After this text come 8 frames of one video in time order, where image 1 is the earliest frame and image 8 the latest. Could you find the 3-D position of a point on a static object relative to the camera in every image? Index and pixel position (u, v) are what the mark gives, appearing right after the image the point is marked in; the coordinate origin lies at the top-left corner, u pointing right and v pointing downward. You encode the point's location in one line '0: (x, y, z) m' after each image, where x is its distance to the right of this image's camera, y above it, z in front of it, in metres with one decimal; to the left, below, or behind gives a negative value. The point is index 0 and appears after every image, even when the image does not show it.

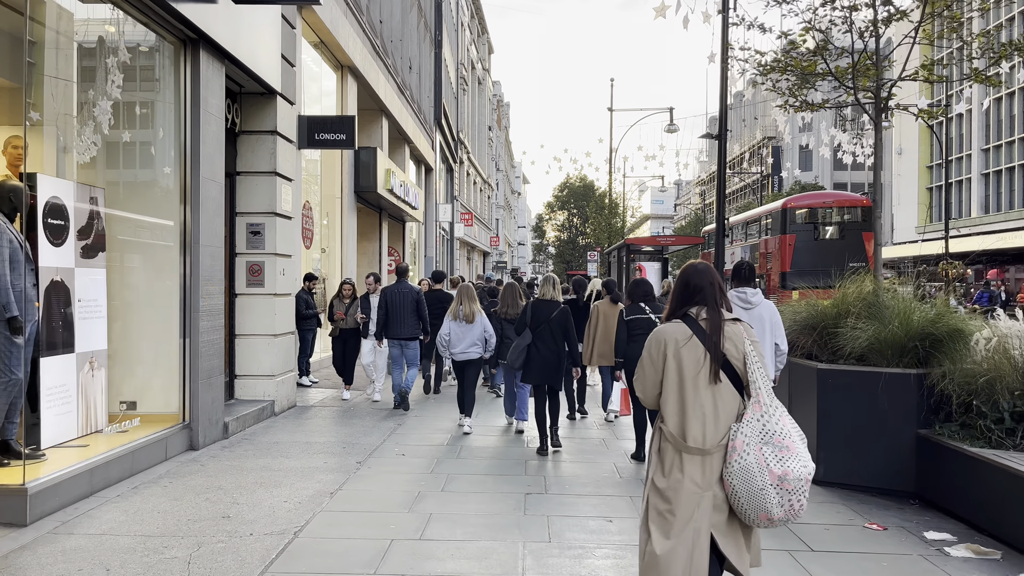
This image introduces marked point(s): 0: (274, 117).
0: (-2.7, +1.9, +9.2) m
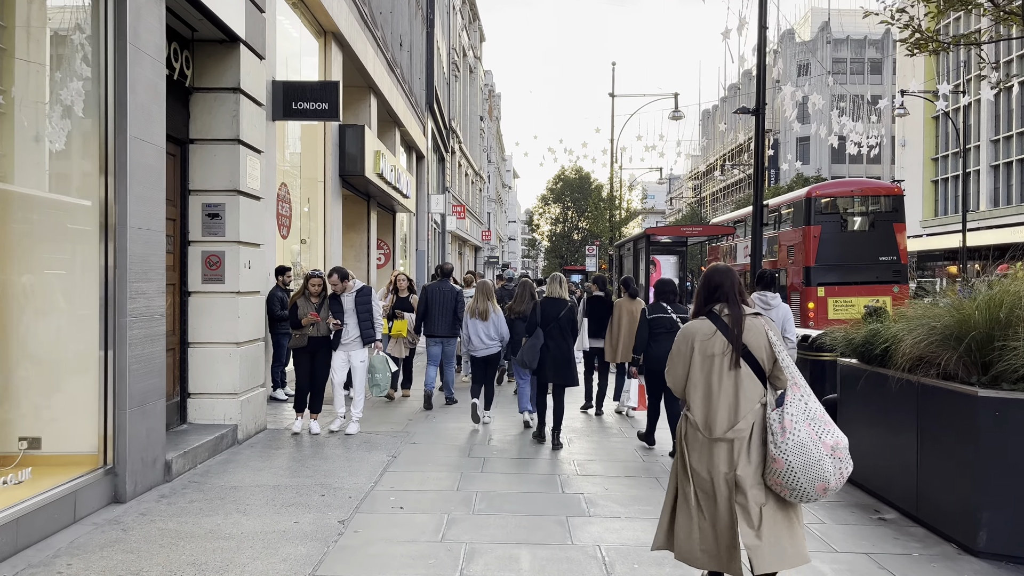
0: (-2.5, +2.0, +7.4) m
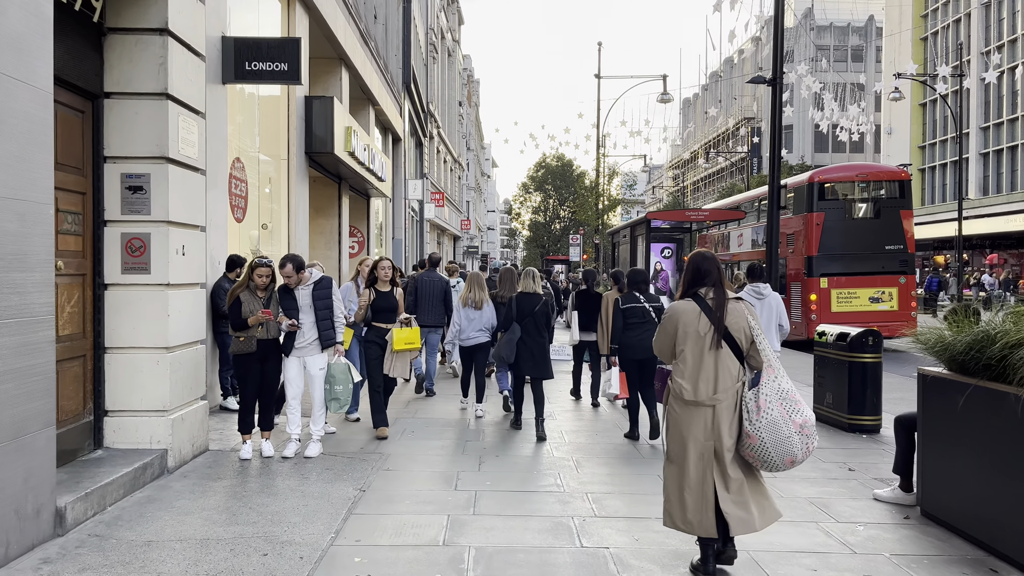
0: (-2.5, +2.0, +5.9) m
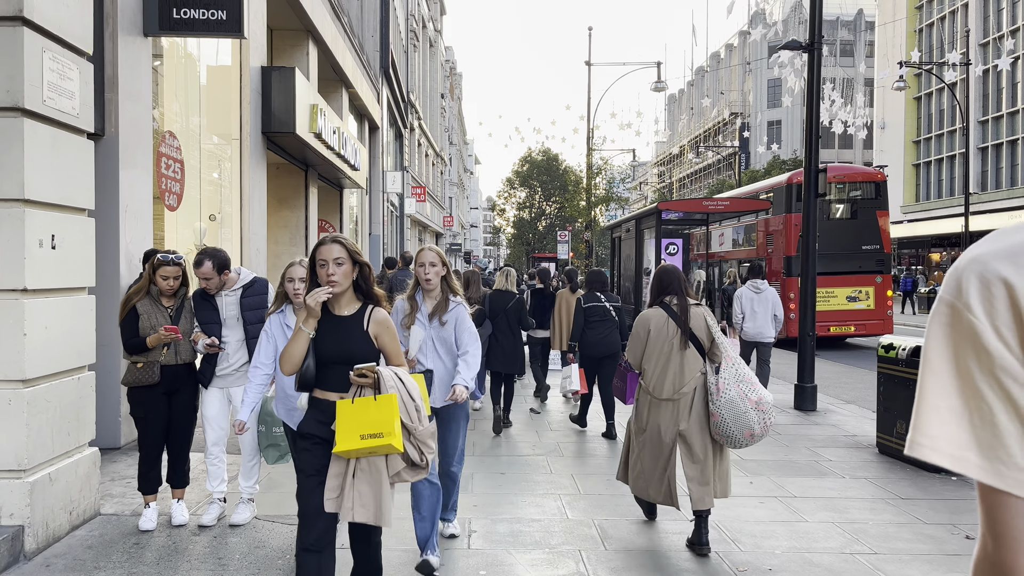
0: (-2.5, +2.0, +4.1) m
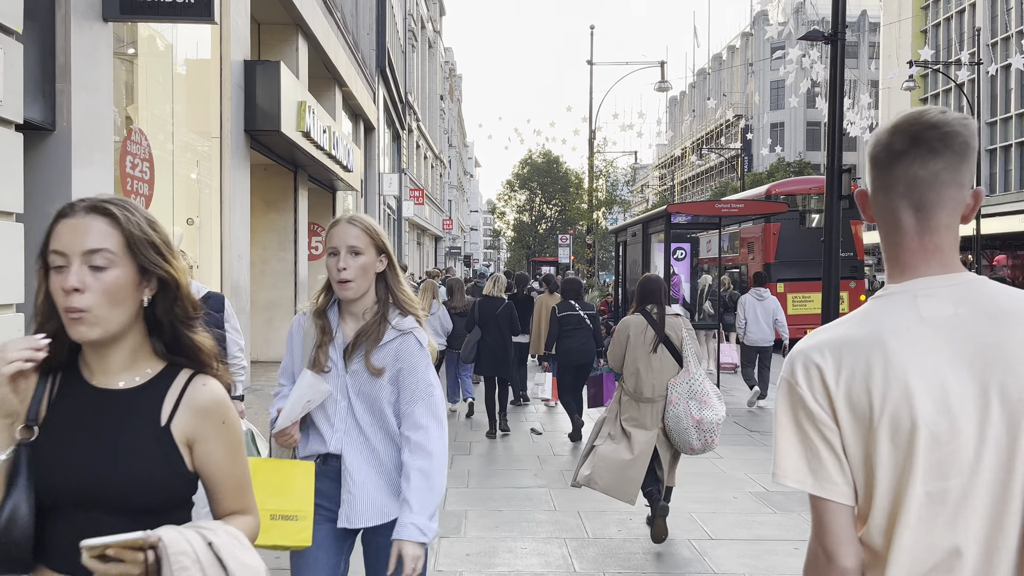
0: (-2.5, +1.9, +3.5) m
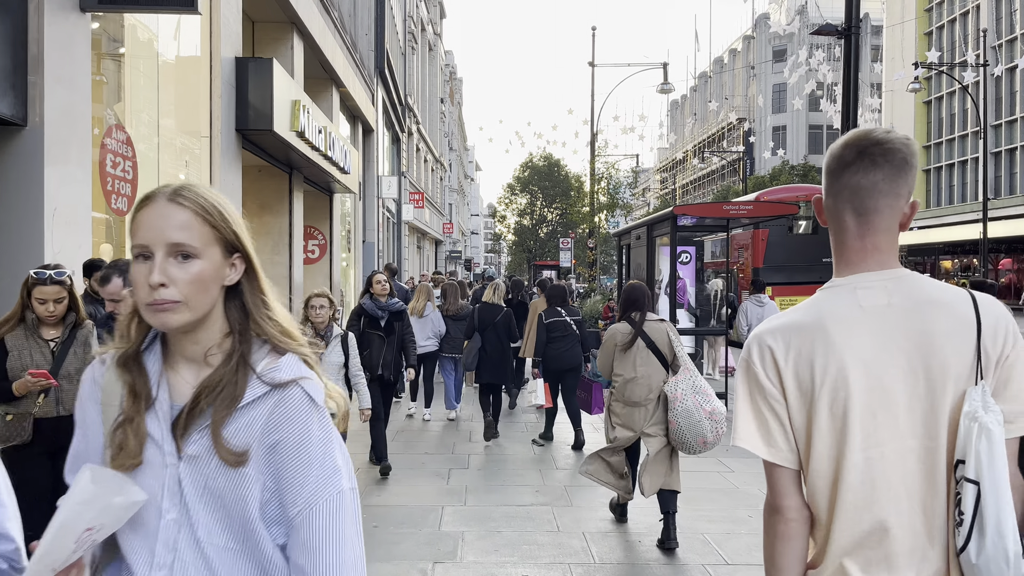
0: (-2.5, +1.9, +3.1) m
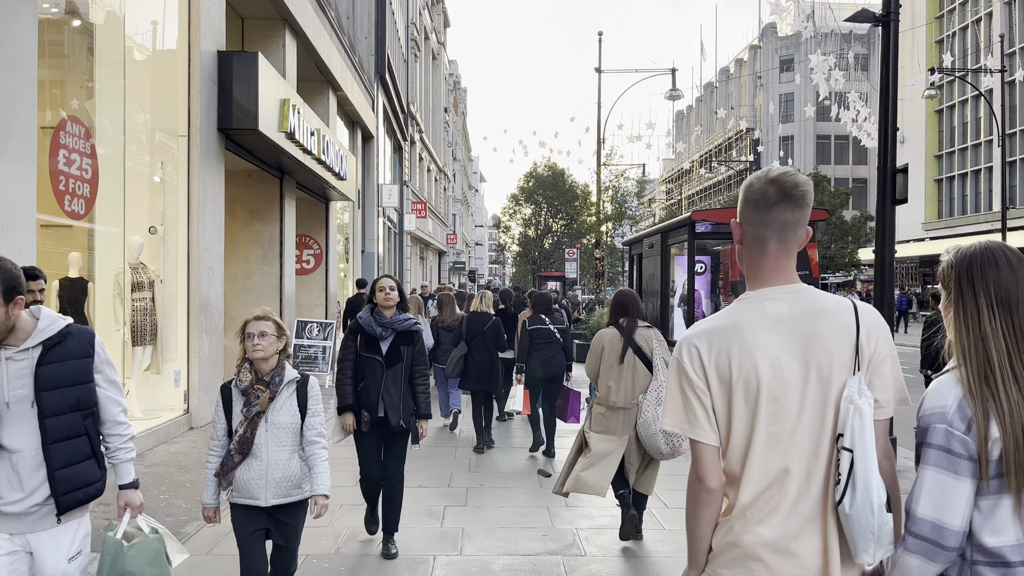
0: (-2.5, +1.8, +2.4) m
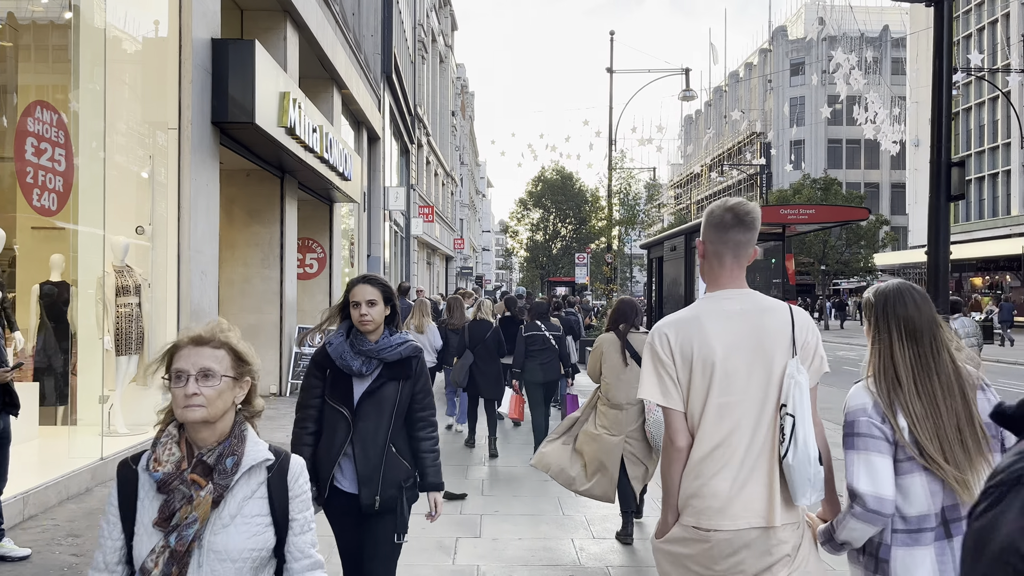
0: (-2.4, +1.8, +1.8) m
